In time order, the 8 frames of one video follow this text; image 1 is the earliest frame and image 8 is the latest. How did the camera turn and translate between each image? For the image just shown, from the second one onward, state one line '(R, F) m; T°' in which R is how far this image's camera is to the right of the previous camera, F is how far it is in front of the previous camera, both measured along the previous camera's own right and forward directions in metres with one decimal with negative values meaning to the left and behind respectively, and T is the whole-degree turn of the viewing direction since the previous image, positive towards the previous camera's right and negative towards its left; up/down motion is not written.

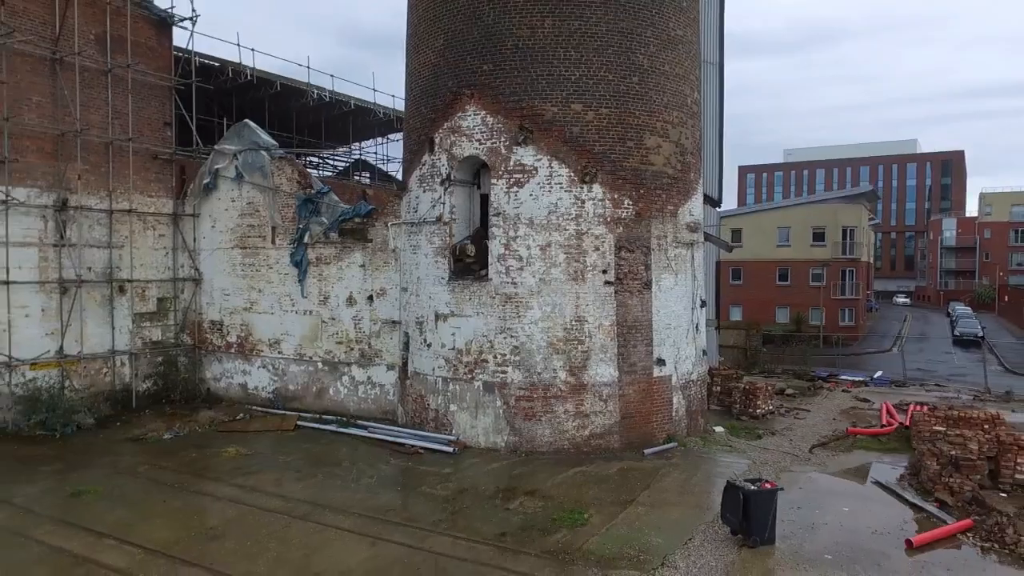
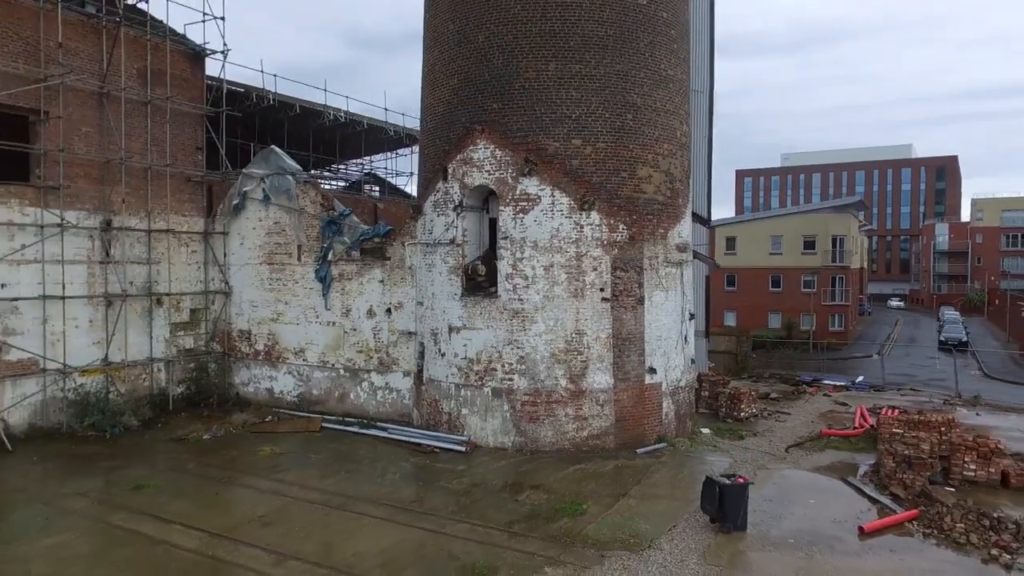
(-0.1, -1.1) m; 0°
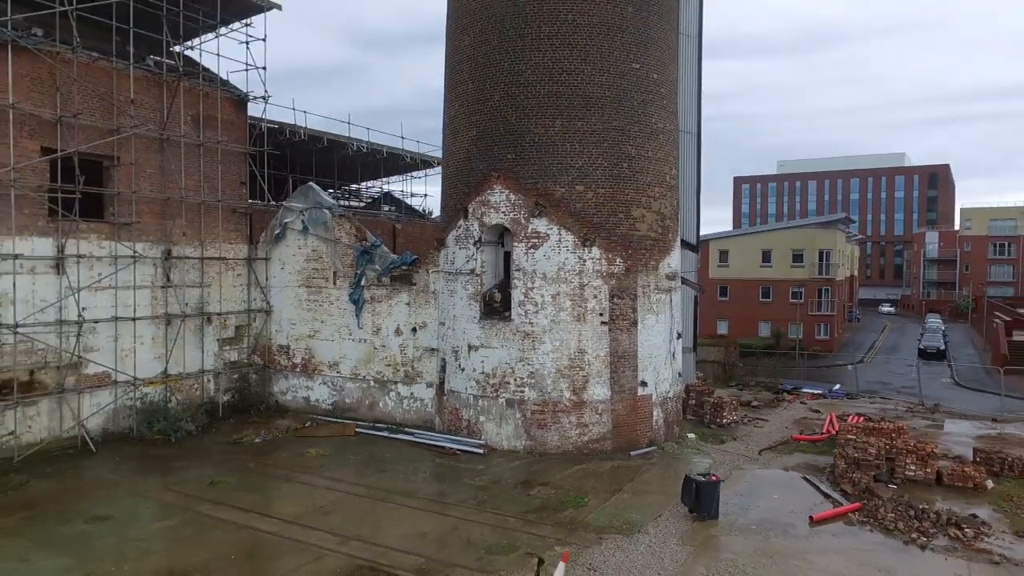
(-0.2, -1.8) m; 0°
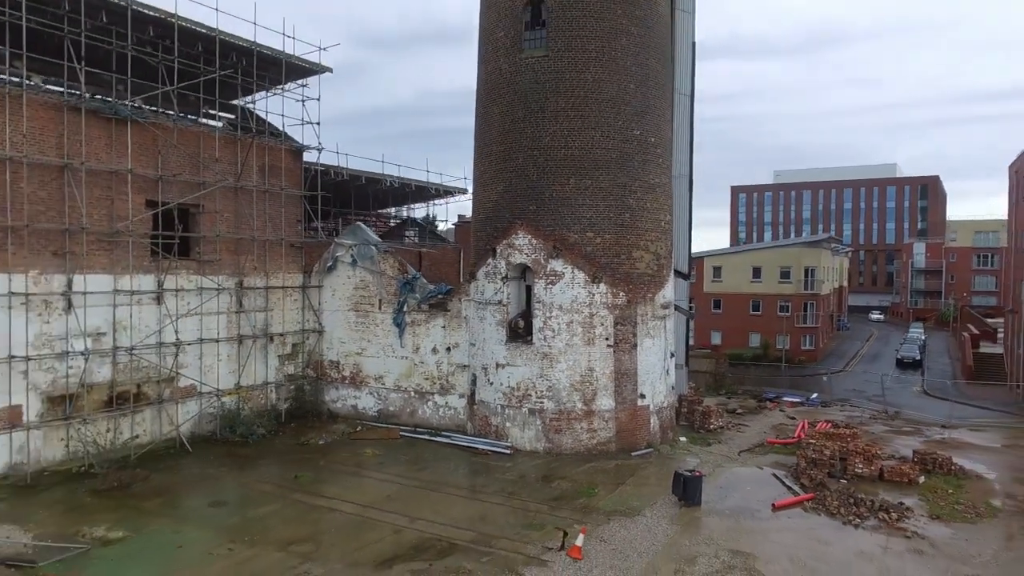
(-0.5, -2.7) m; 0°
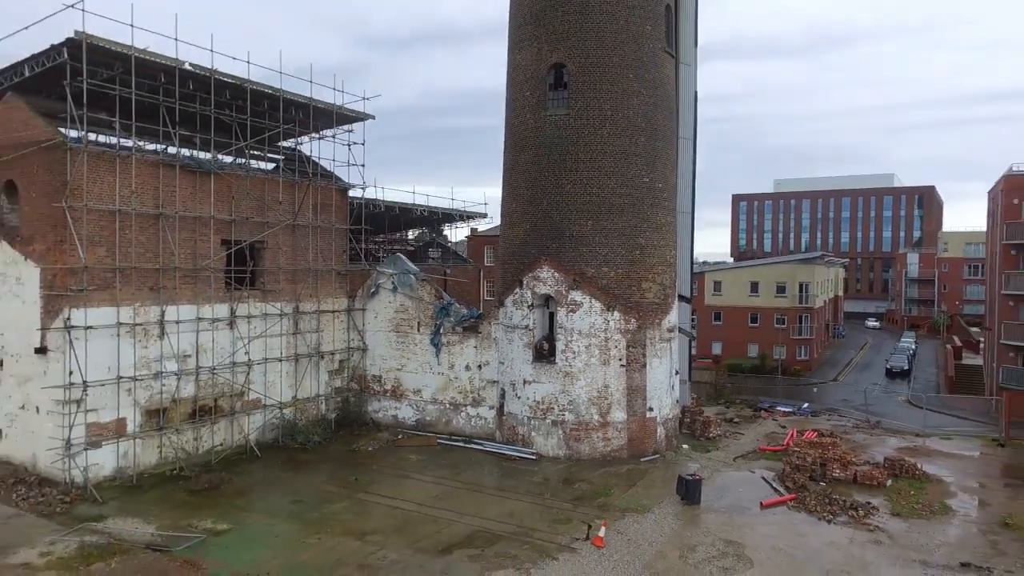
(-0.6, -2.4) m; 0°
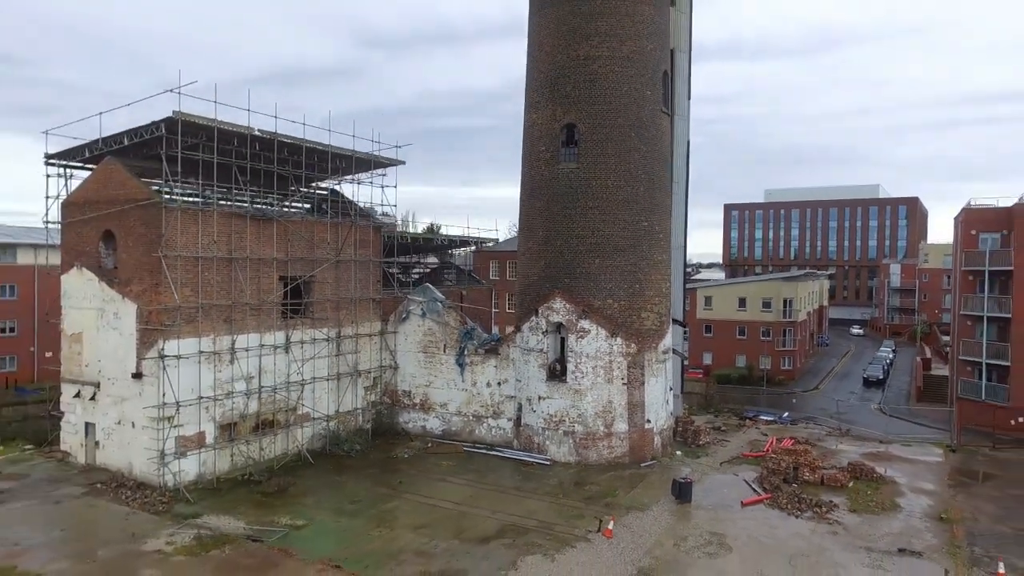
(-0.7, -2.9) m; +1°
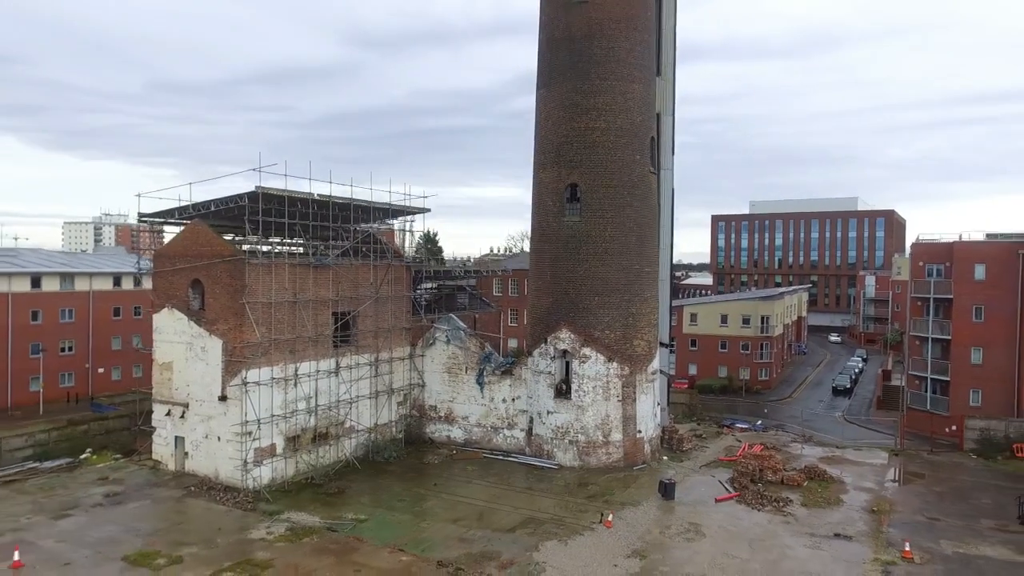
(-0.8, -4.0) m; +1°
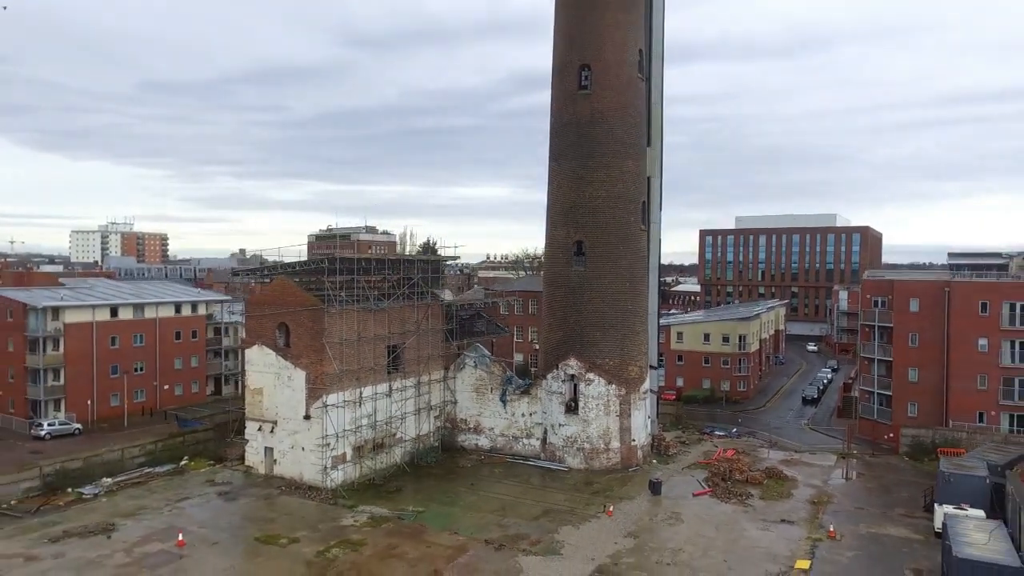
(-1.0, -5.9) m; 0°
